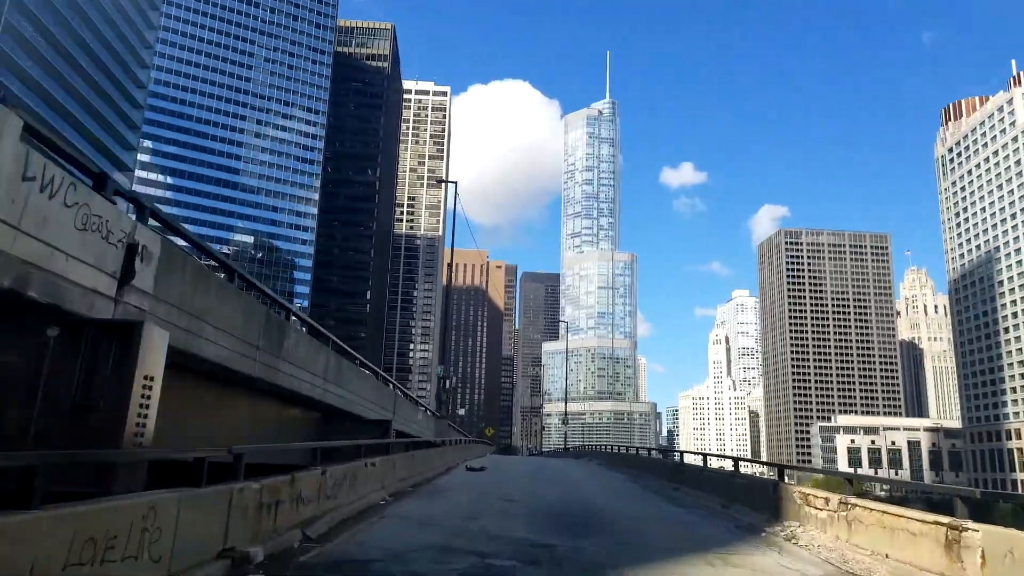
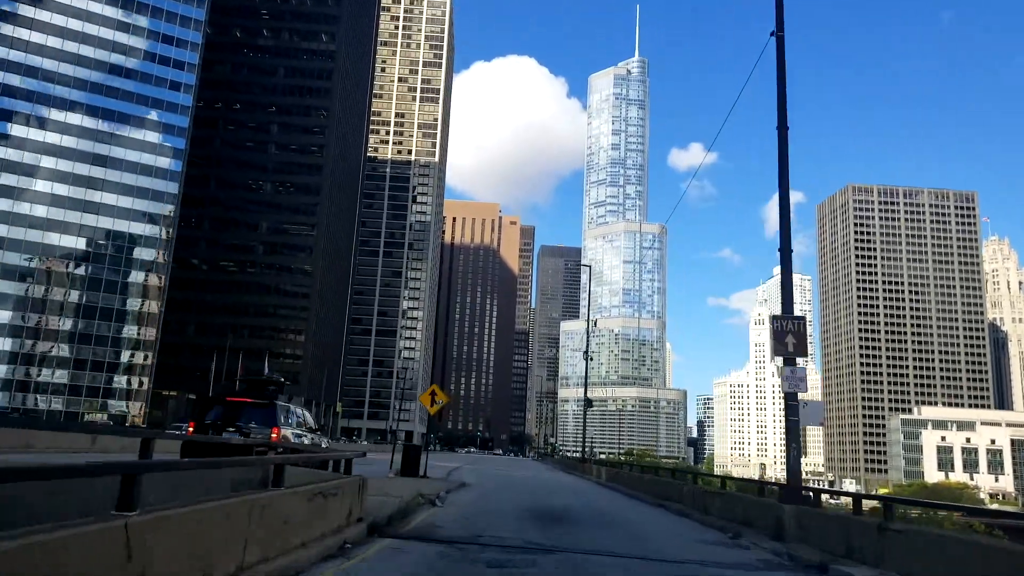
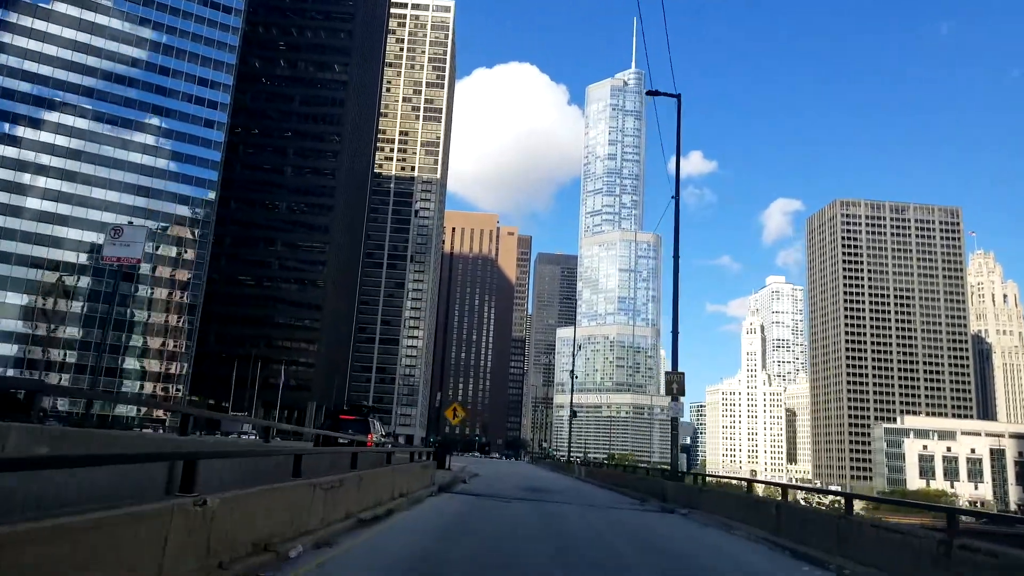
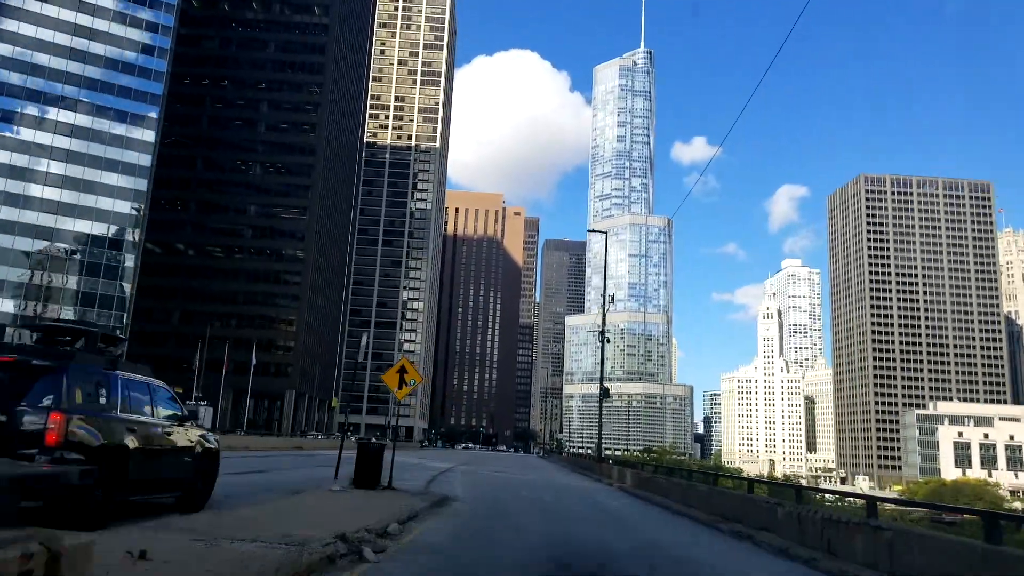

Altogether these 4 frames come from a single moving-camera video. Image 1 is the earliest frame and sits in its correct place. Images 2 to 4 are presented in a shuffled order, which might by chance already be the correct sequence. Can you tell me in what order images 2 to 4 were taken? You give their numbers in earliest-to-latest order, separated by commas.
3, 2, 4
